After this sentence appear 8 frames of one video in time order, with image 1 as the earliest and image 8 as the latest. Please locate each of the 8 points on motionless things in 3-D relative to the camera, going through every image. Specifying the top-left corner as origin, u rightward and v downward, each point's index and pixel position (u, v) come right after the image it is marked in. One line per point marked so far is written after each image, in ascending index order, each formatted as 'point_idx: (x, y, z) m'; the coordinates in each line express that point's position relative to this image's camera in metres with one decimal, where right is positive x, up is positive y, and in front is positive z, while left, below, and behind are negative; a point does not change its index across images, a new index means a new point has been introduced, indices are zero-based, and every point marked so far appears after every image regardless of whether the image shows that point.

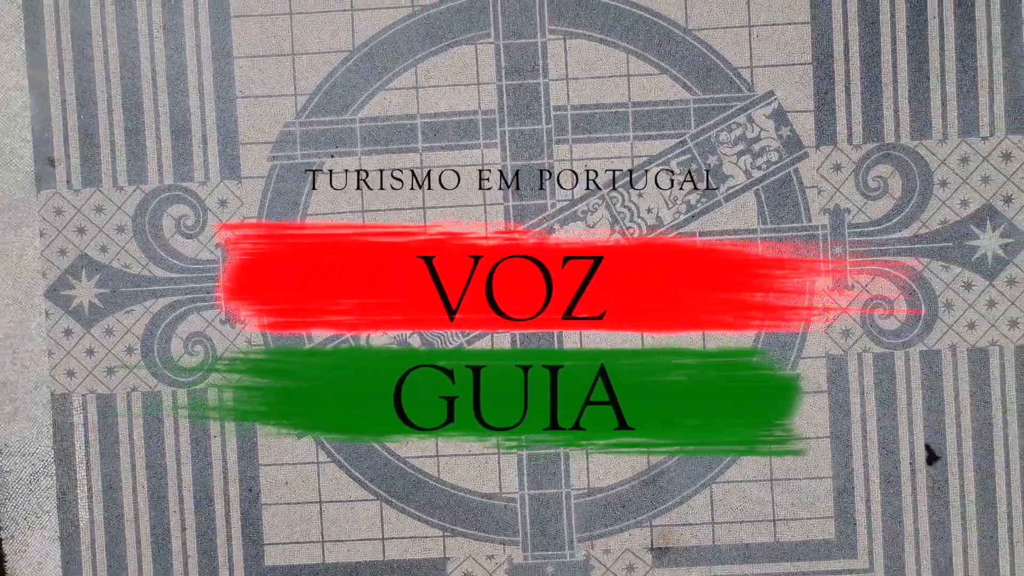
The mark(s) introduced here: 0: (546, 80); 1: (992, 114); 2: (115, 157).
0: (+0.3, +1.9, +4.9) m
1: (+4.3, +1.5, +4.8) m
2: (-3.6, +1.2, +4.9) m
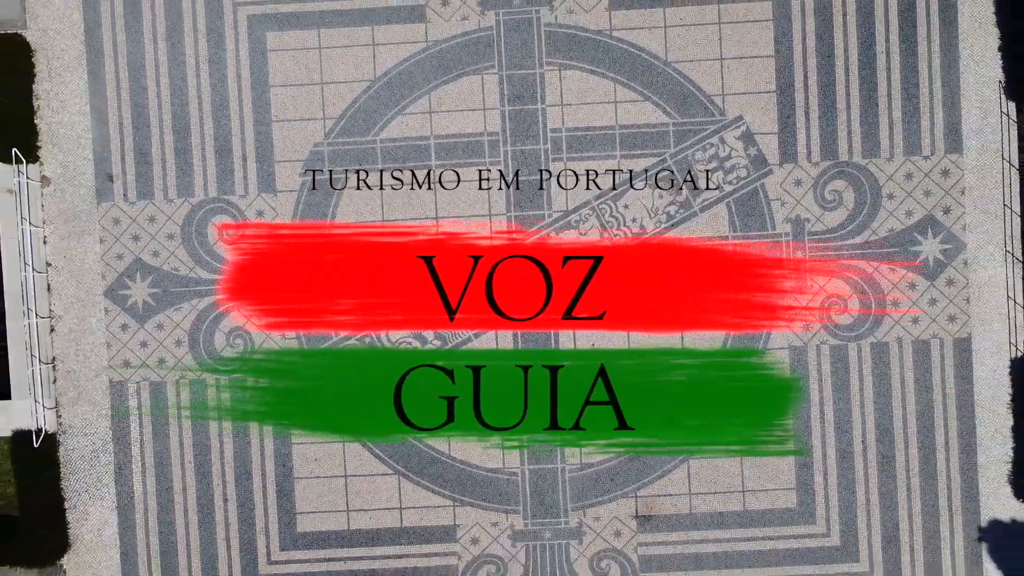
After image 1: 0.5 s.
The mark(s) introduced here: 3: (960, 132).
0: (+0.3, +1.9, +5.6) m
1: (+4.3, +1.5, +5.5) m
2: (-3.6, +1.2, +5.6) m
3: (+4.5, +1.6, +5.5) m
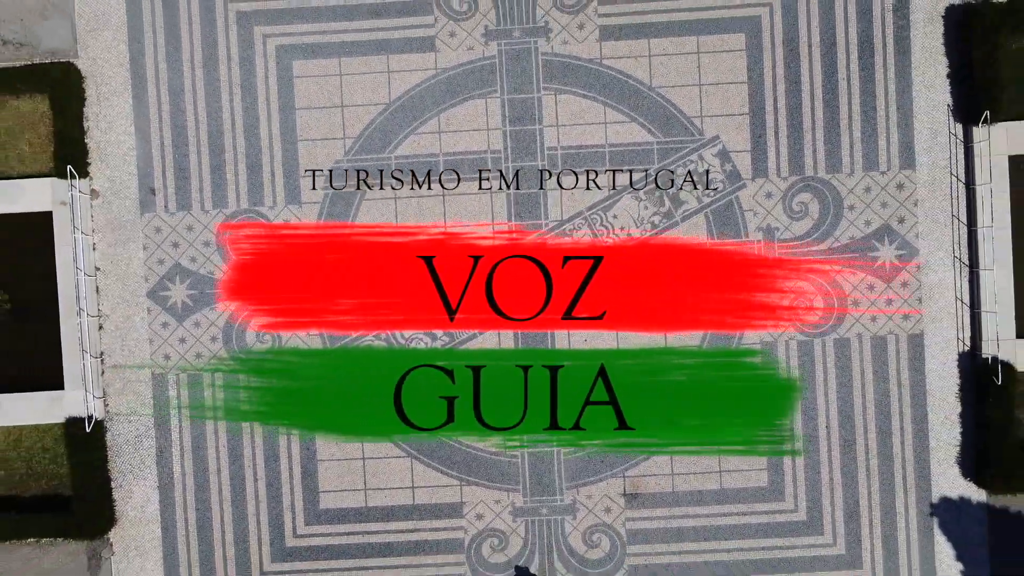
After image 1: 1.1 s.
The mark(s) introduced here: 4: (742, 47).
0: (+0.3, +1.9, +6.2) m
1: (+4.3, +1.5, +6.1) m
2: (-3.6, +1.2, +6.3) m
3: (+4.6, +1.5, +6.1) m
4: (+2.6, +2.7, +6.2) m
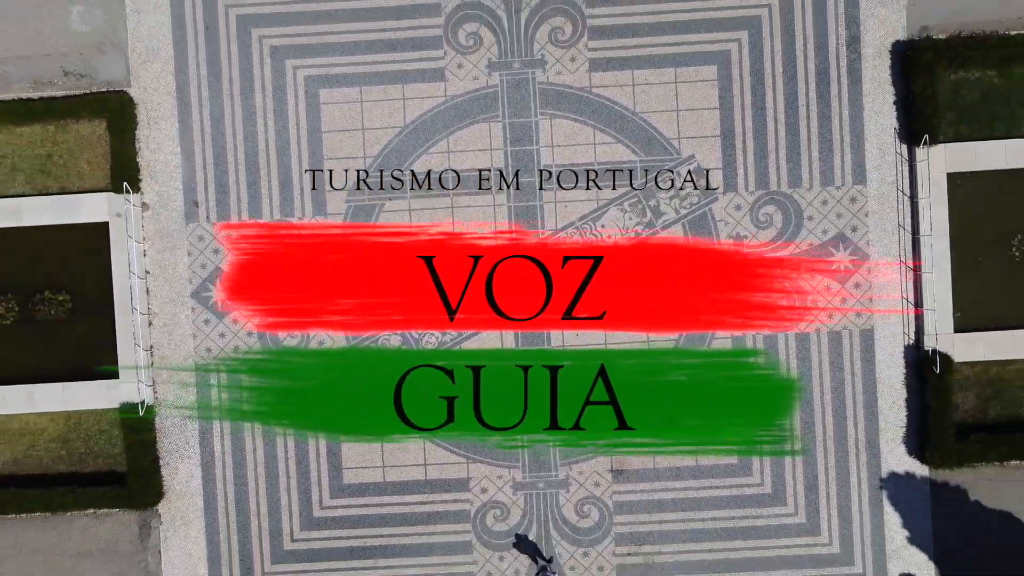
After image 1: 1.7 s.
0: (+0.3, +1.9, +7.1) m
1: (+4.3, +1.5, +7.0) m
2: (-3.6, +1.2, +7.1) m
3: (+4.6, +1.5, +7.0) m
4: (+2.6, +2.7, +7.0) m
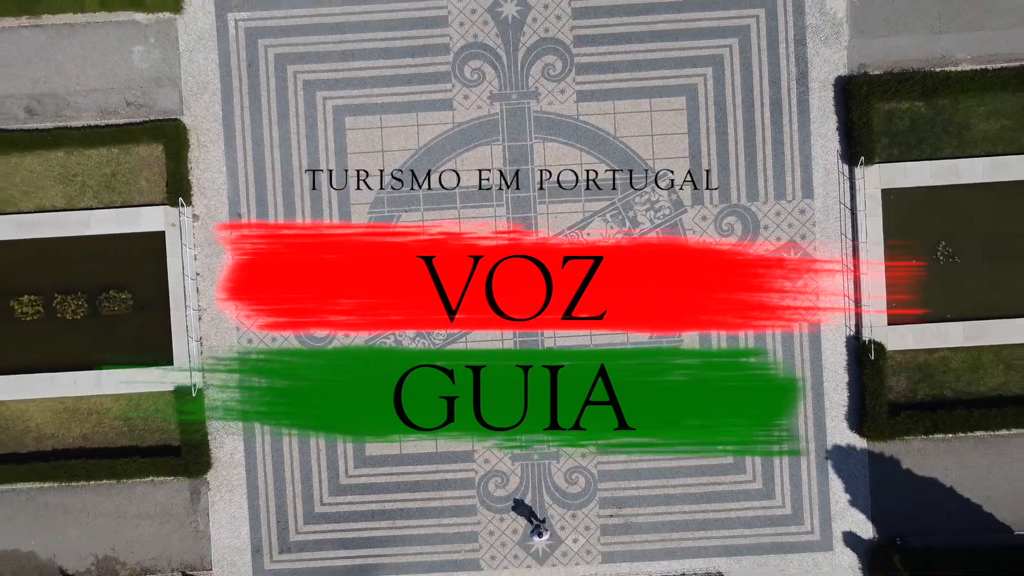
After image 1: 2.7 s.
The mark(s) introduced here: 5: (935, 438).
0: (+0.3, +1.9, +8.3) m
1: (+4.3, +1.5, +8.2) m
2: (-3.6, +1.2, +8.3) m
3: (+4.5, +1.6, +8.2) m
4: (+2.6, +2.7, +8.2) m
5: (+6.4, -2.2, +8.1) m
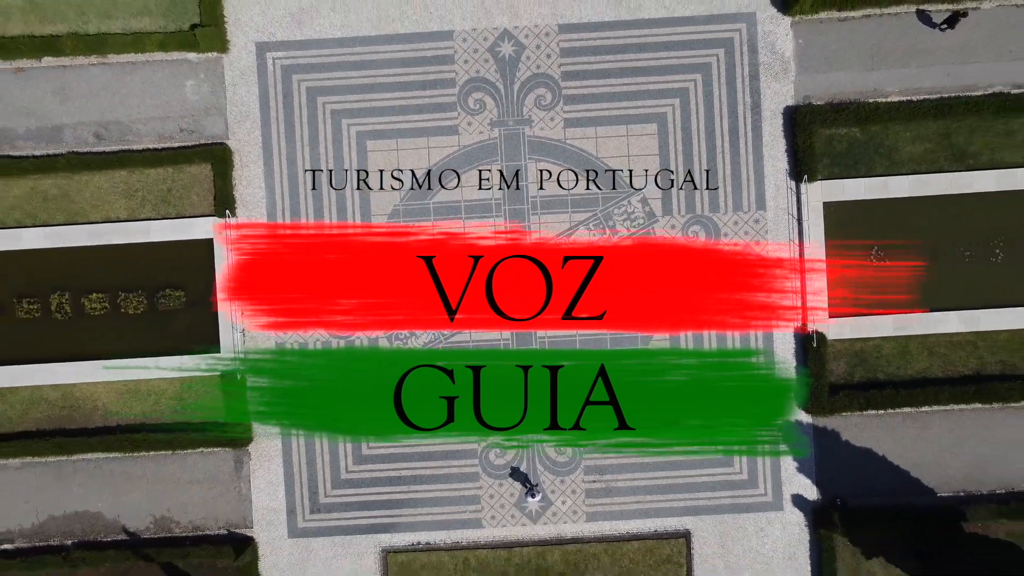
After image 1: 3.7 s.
0: (+0.3, +1.9, +9.7) m
1: (+4.2, +1.5, +9.6) m
2: (-3.7, +1.2, +9.7) m
3: (+4.5, +1.6, +9.6) m
4: (+2.5, +2.8, +9.6) m
5: (+6.3, -2.2, +9.5) m
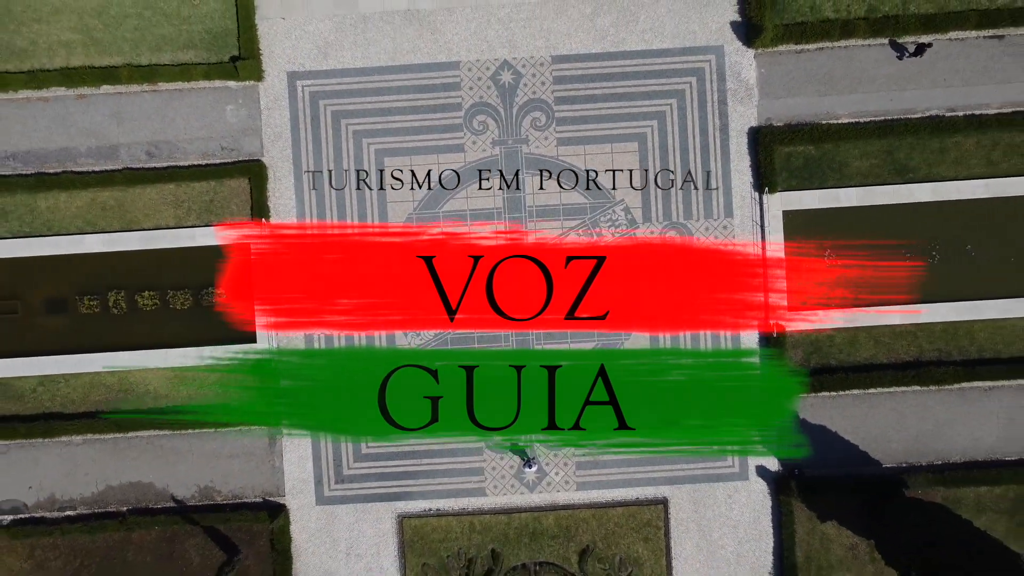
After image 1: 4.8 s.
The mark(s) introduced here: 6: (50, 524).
0: (+0.2, +1.9, +11.1) m
1: (+4.2, +1.6, +11.0) m
2: (-3.7, +1.2, +11.1) m
3: (+4.5, +1.6, +11.0) m
4: (+2.5, +2.8, +11.0) m
5: (+6.3, -2.2, +10.9) m
6: (-9.4, -4.8, +11.0) m
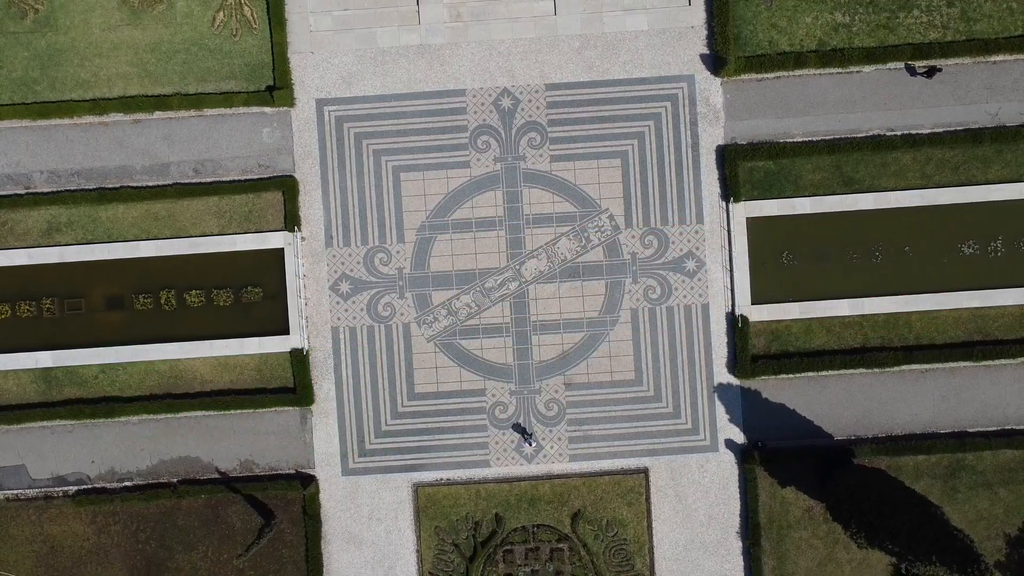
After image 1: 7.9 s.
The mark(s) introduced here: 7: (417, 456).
0: (+0.2, +2.0, +12.8) m
1: (+4.2, +1.7, +12.7) m
2: (-3.7, +1.3, +12.8) m
3: (+4.5, +1.7, +12.7) m
4: (+2.5, +2.9, +12.7) m
5: (+6.3, -2.1, +12.6) m
6: (-9.4, -4.8, +12.6) m
7: (-2.2, -4.0, +12.8) m
